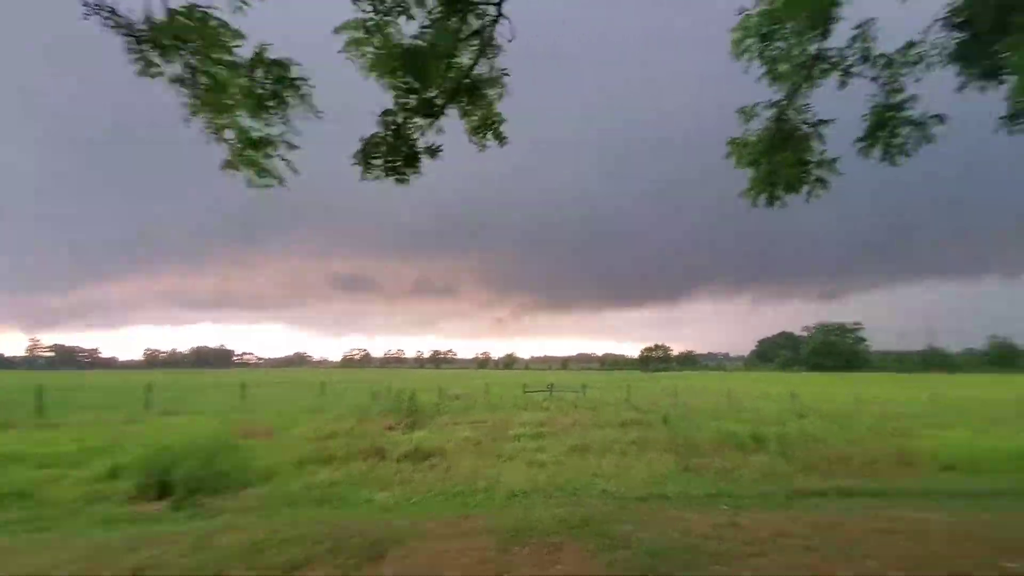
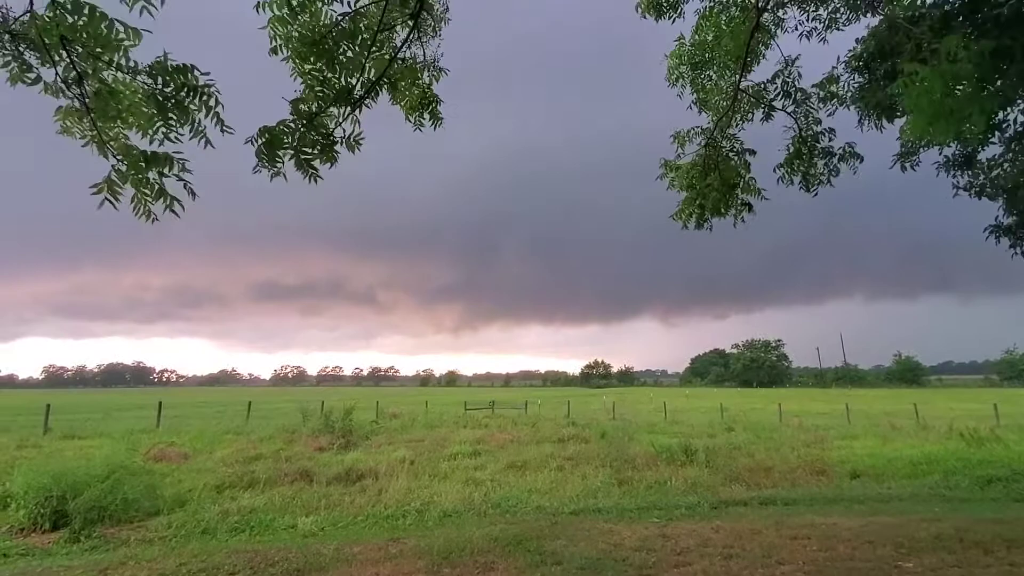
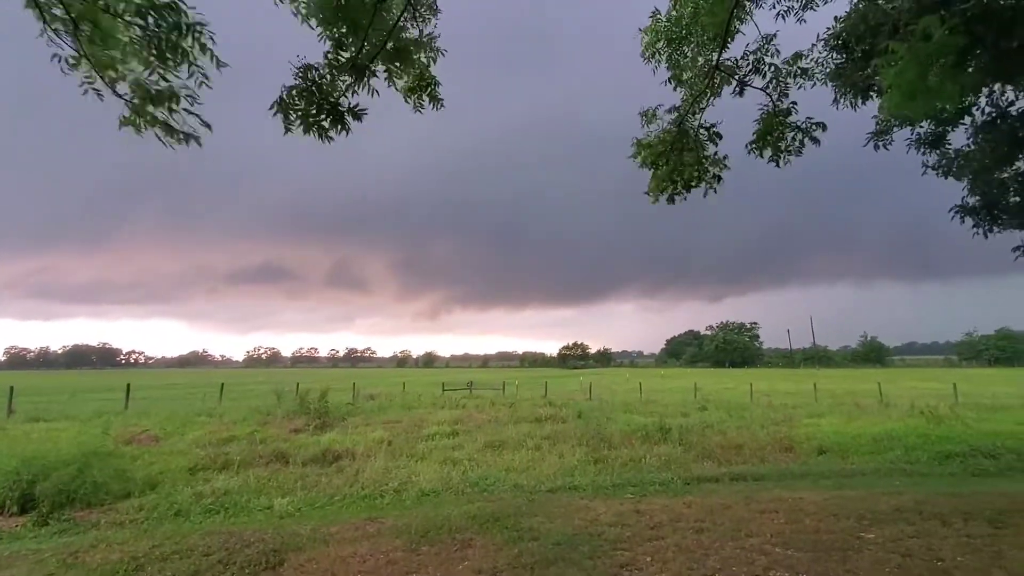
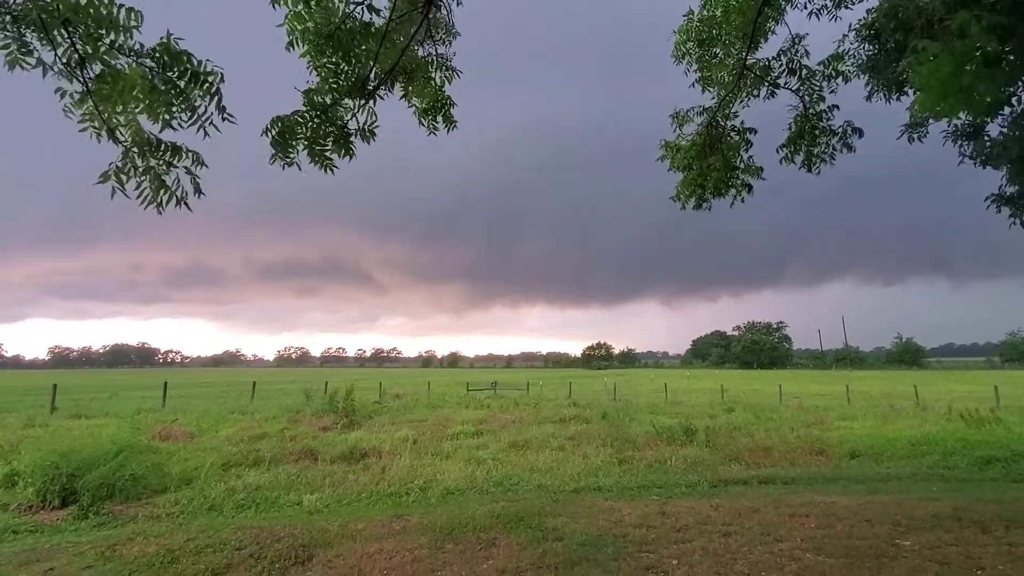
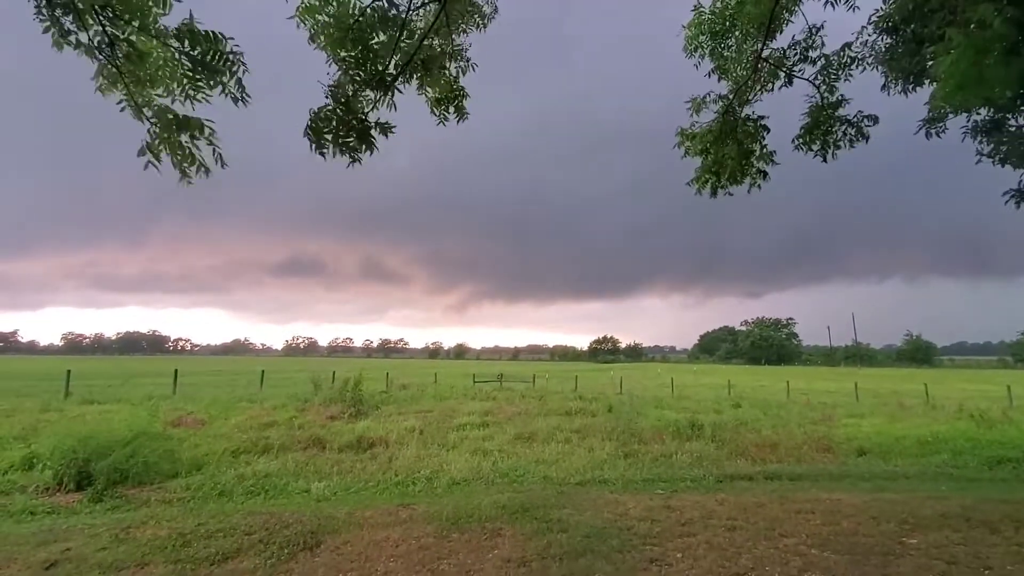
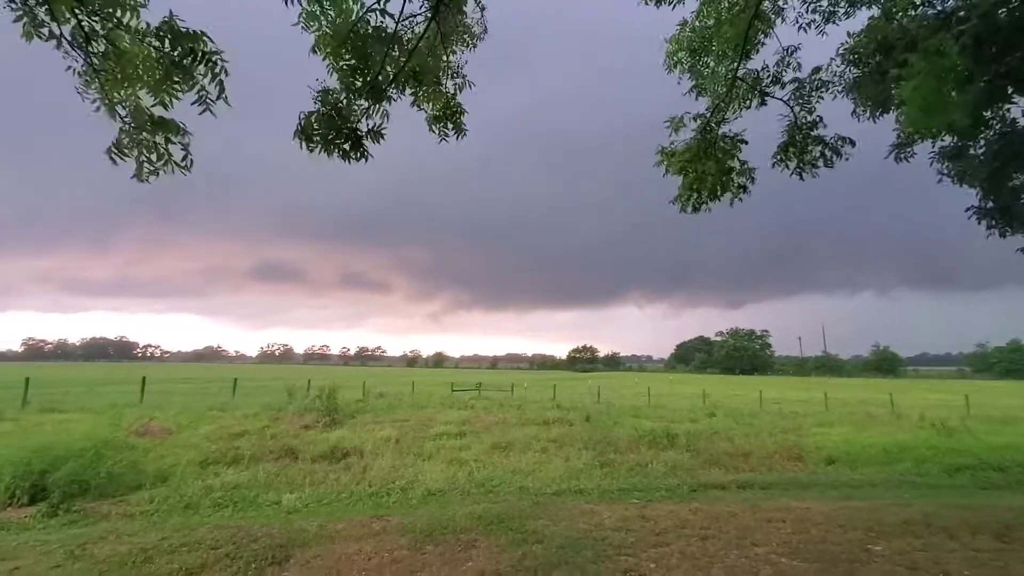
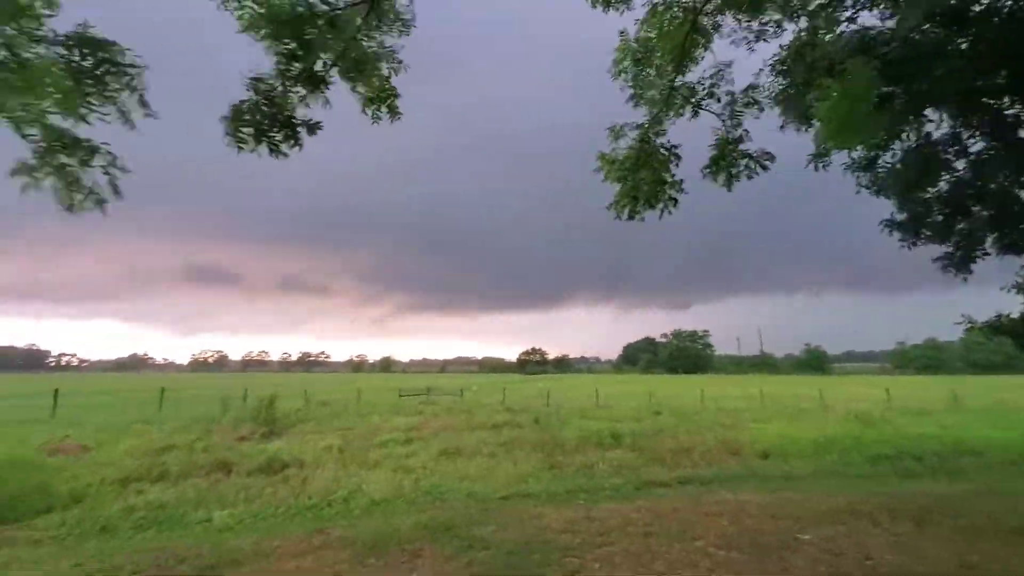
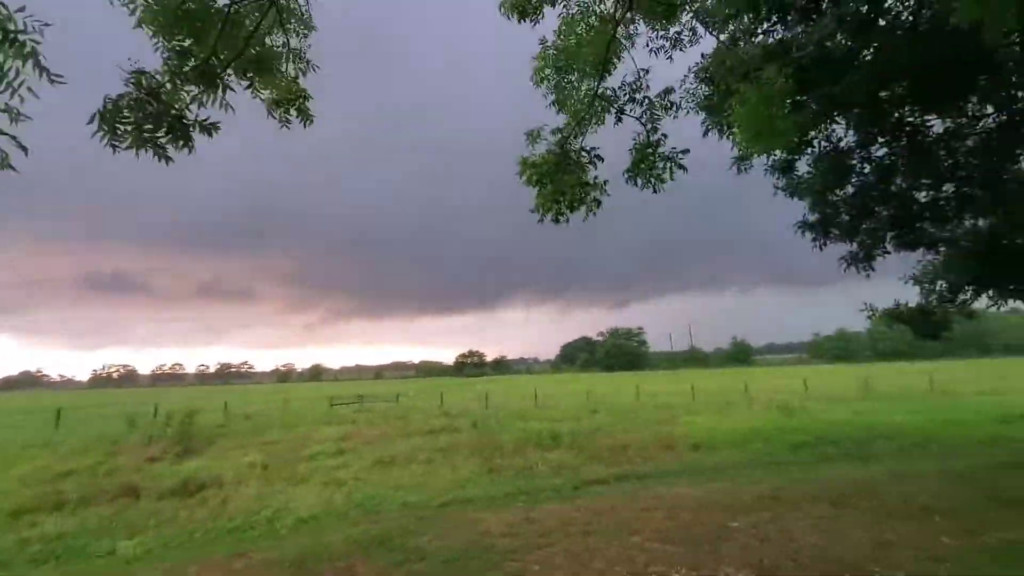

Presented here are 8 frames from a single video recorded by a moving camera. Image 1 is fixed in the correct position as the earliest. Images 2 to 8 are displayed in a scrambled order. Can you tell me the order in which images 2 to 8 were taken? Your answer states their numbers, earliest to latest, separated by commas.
8, 7, 6, 5, 3, 2, 4
